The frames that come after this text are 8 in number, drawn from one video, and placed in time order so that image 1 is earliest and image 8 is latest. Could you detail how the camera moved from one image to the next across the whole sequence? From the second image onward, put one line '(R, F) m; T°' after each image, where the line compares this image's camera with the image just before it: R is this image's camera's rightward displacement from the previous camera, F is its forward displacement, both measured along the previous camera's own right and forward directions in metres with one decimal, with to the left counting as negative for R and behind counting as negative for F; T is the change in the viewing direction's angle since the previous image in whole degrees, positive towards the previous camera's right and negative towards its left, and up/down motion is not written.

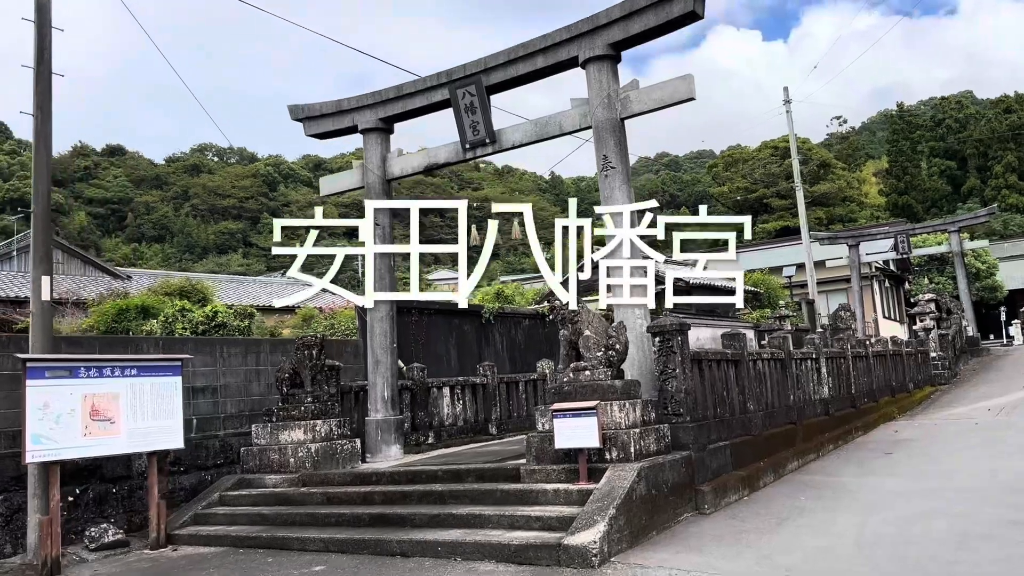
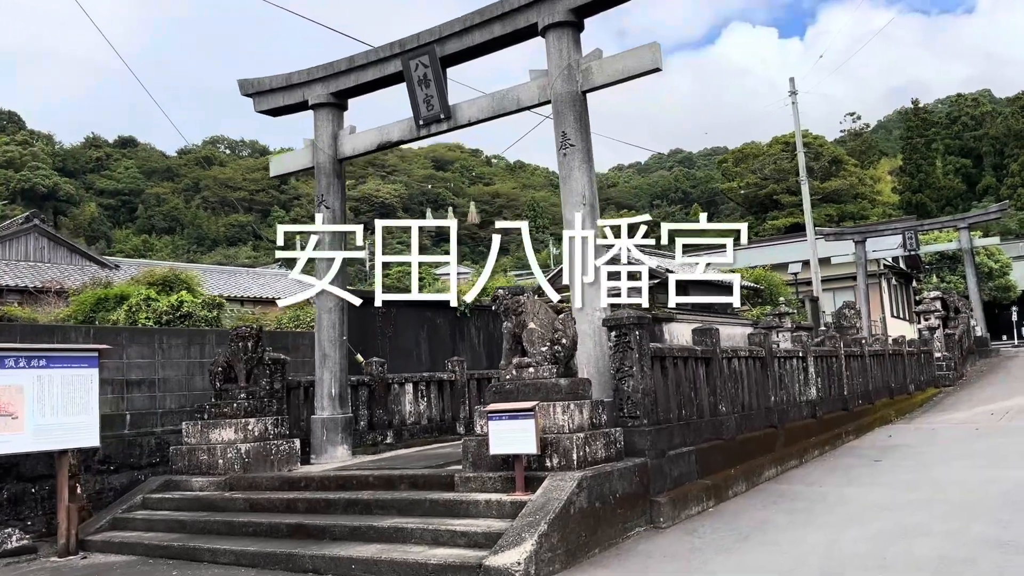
(+0.5, +0.6) m; -1°
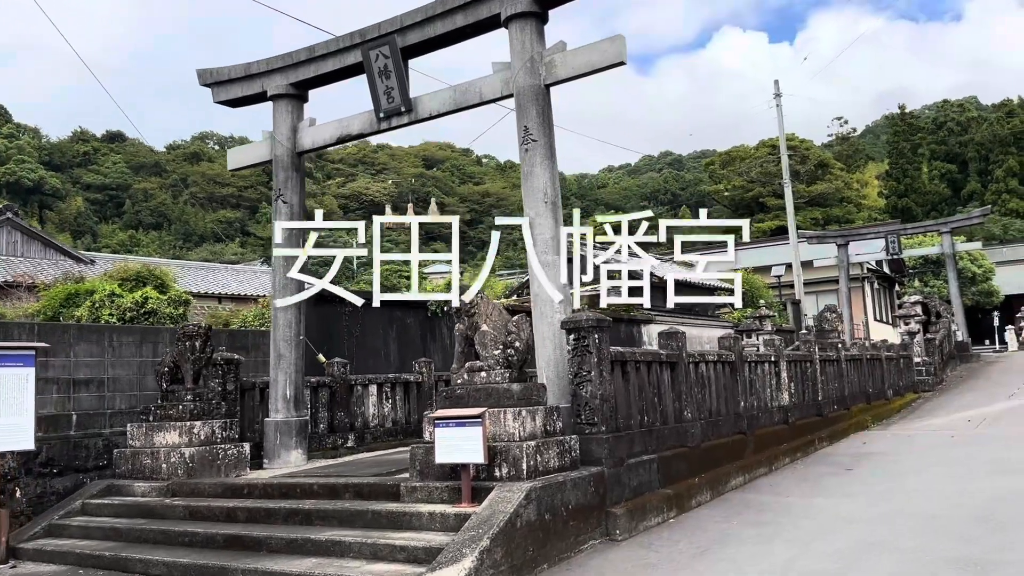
(+0.2, +0.3) m; +1°
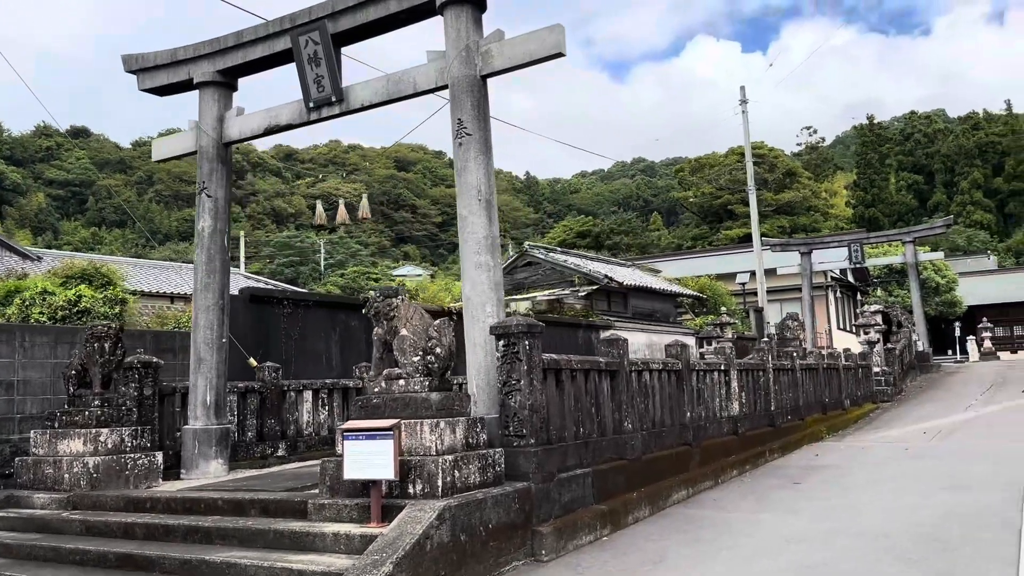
(+0.3, +0.4) m; +2°
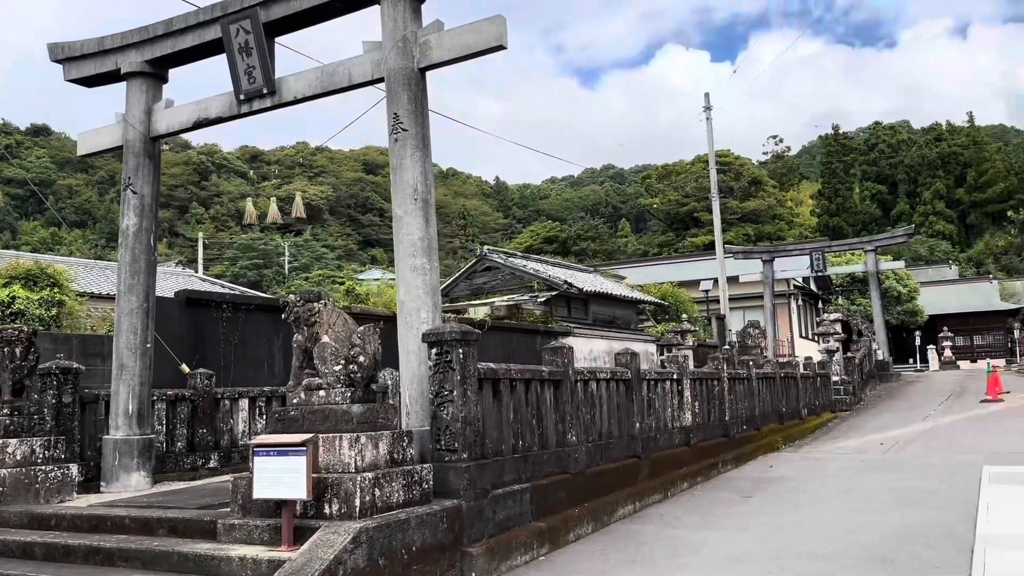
(+0.2, +0.3) m; +2°
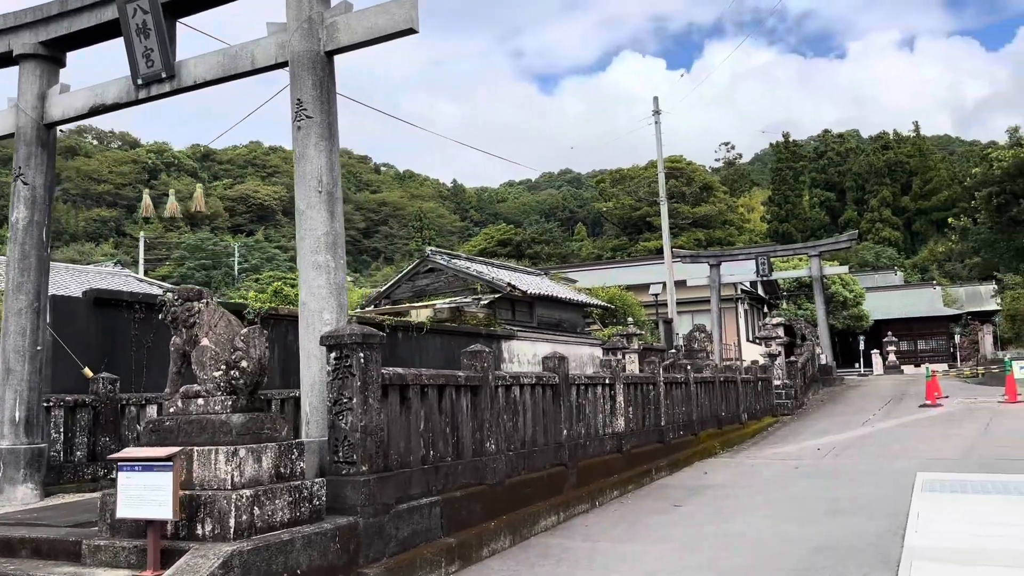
(+0.3, +0.3) m; +3°
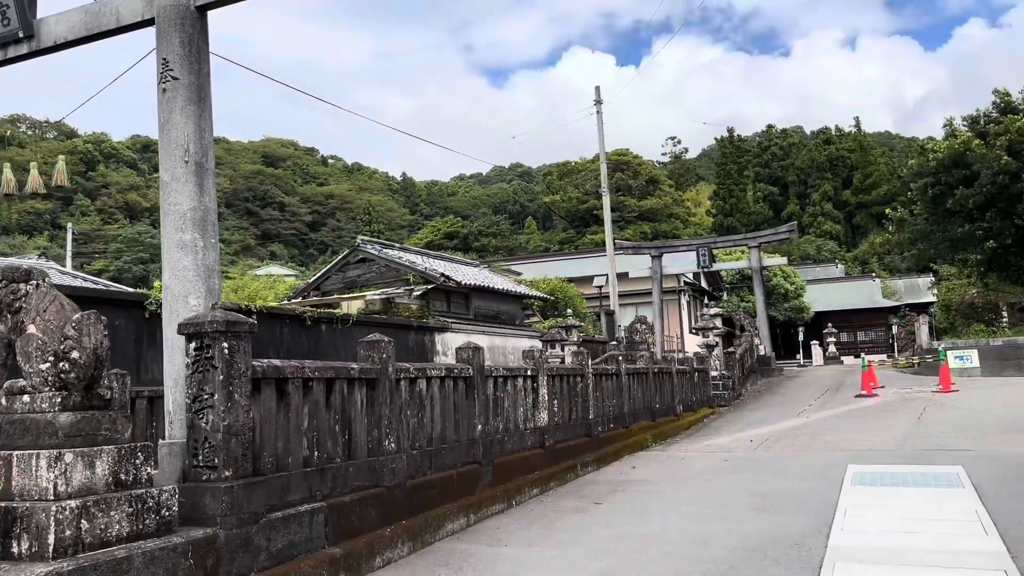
(+0.3, +0.5) m; +3°
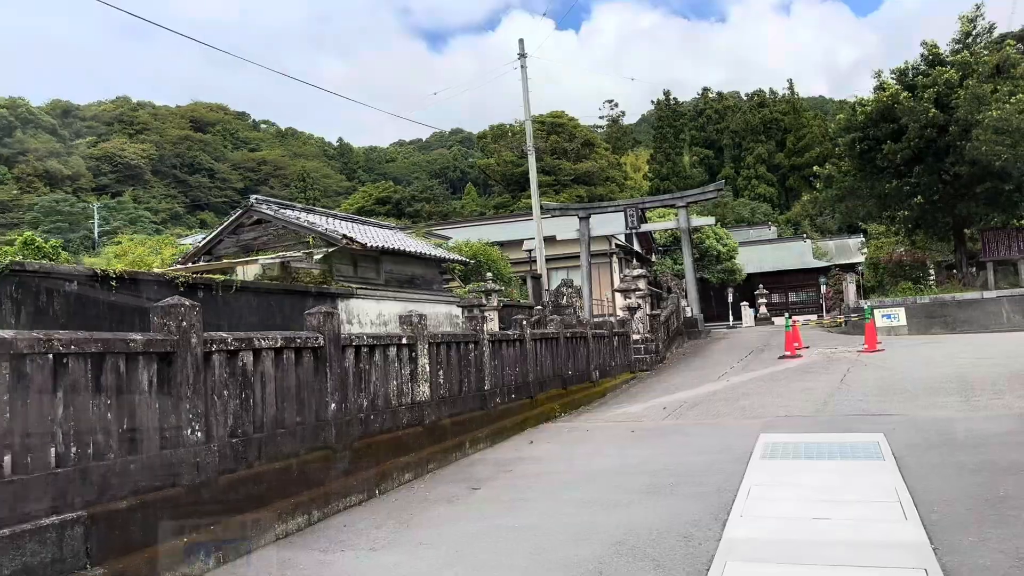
(+0.6, +1.0) m; +4°
